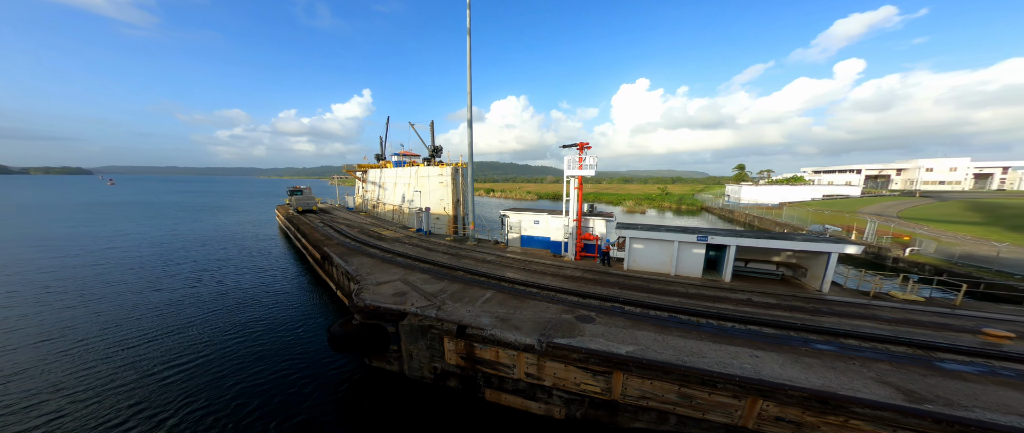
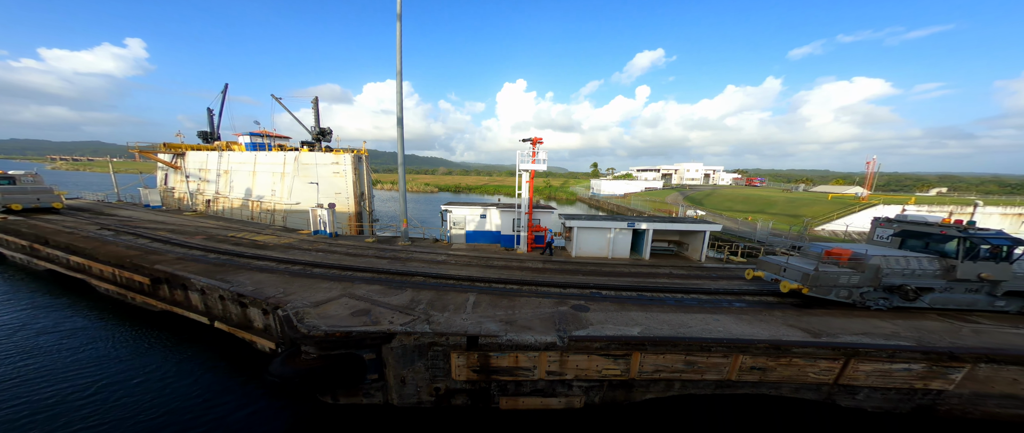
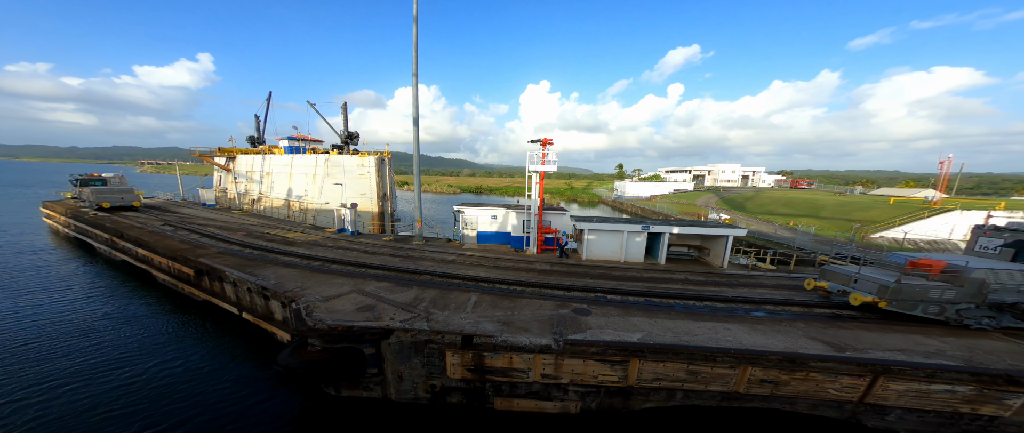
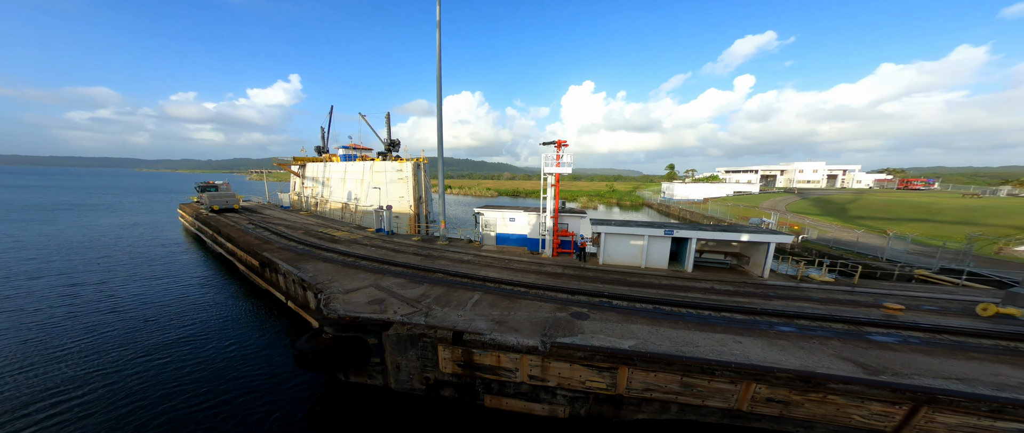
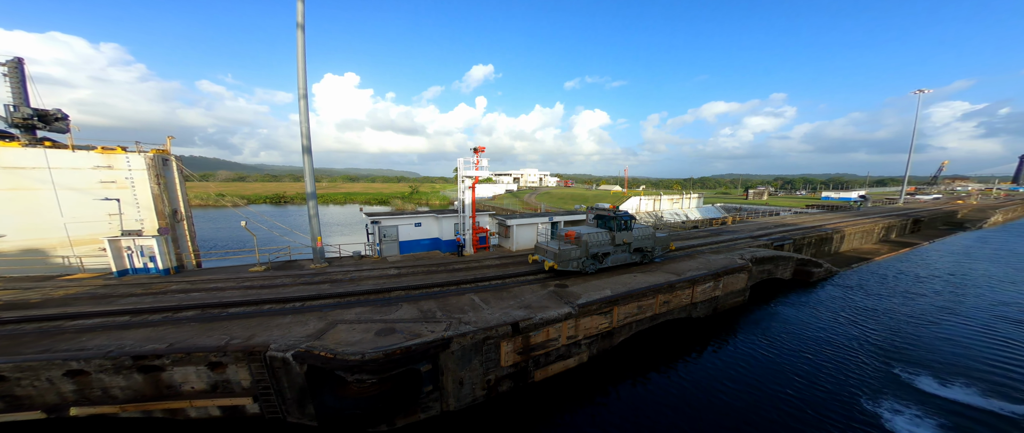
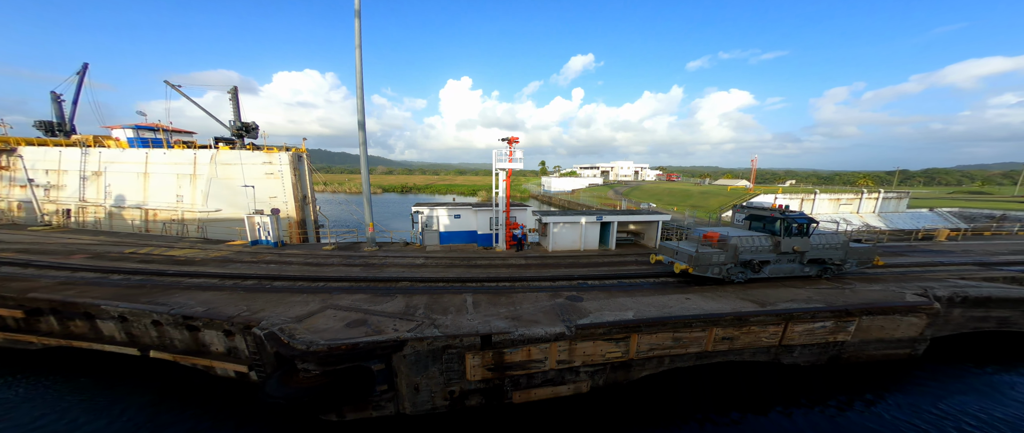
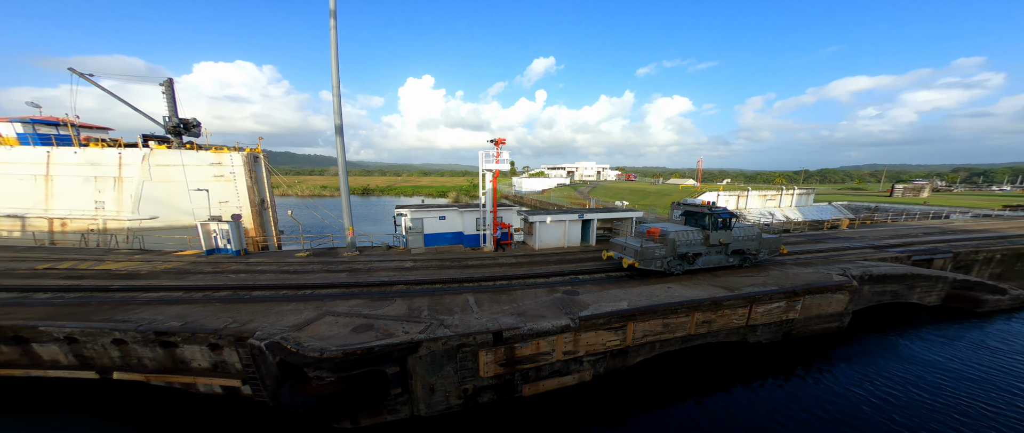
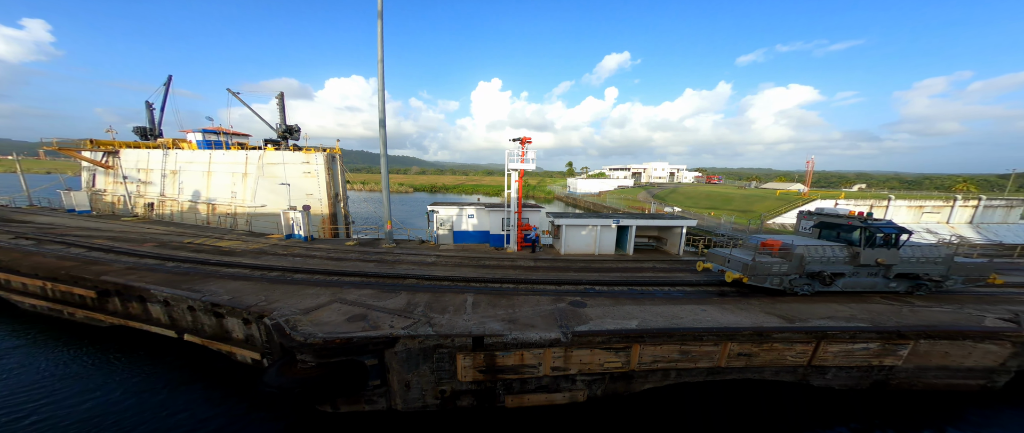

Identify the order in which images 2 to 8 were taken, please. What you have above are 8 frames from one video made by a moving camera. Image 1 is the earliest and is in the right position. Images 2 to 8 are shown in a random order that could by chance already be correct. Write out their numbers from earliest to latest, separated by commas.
4, 3, 2, 8, 6, 7, 5
